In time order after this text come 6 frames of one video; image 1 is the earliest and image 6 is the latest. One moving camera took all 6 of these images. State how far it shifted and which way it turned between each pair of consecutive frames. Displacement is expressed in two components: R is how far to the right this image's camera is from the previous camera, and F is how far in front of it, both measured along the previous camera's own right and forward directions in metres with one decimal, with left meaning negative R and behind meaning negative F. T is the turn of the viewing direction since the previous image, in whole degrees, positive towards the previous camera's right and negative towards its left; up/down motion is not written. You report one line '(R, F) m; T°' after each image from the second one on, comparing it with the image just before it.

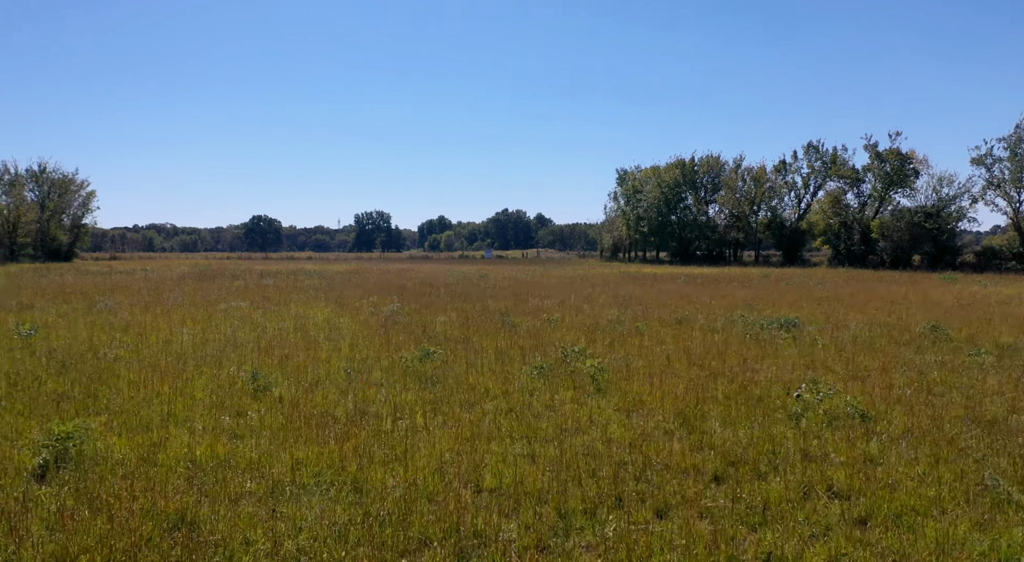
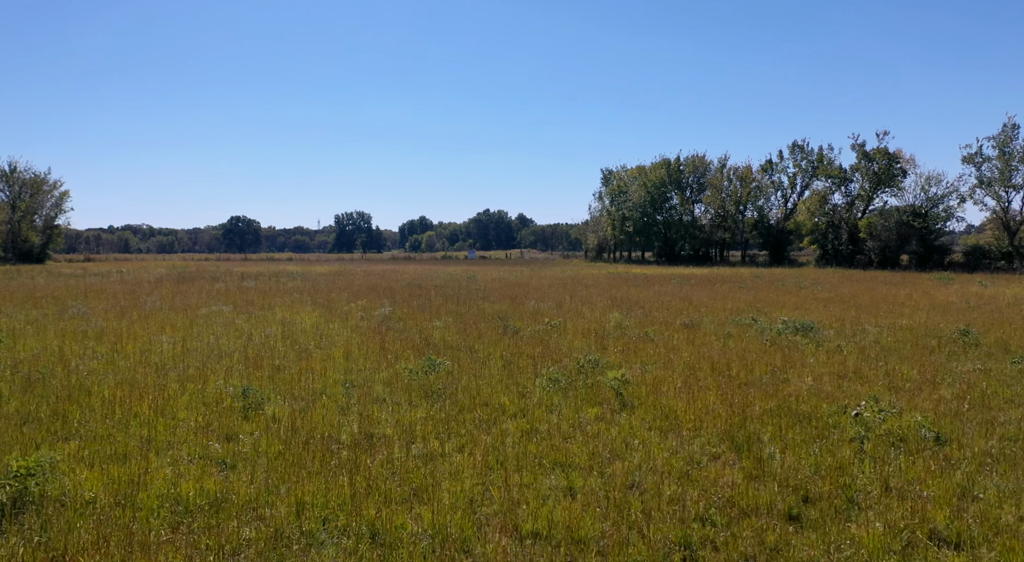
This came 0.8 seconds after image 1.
(-0.5, +0.9) m; +1°
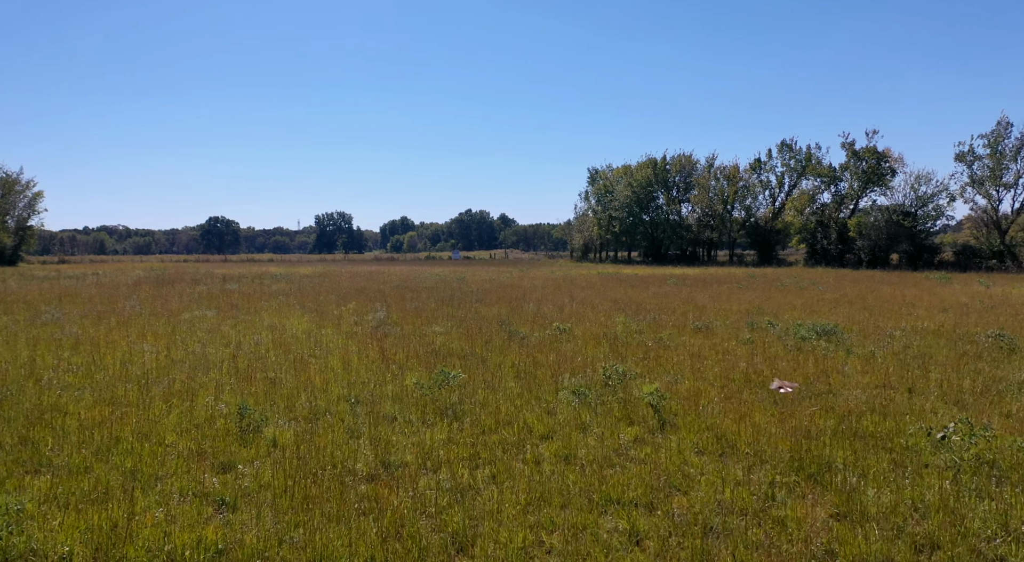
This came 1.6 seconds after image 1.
(-0.5, +0.9) m; +1°
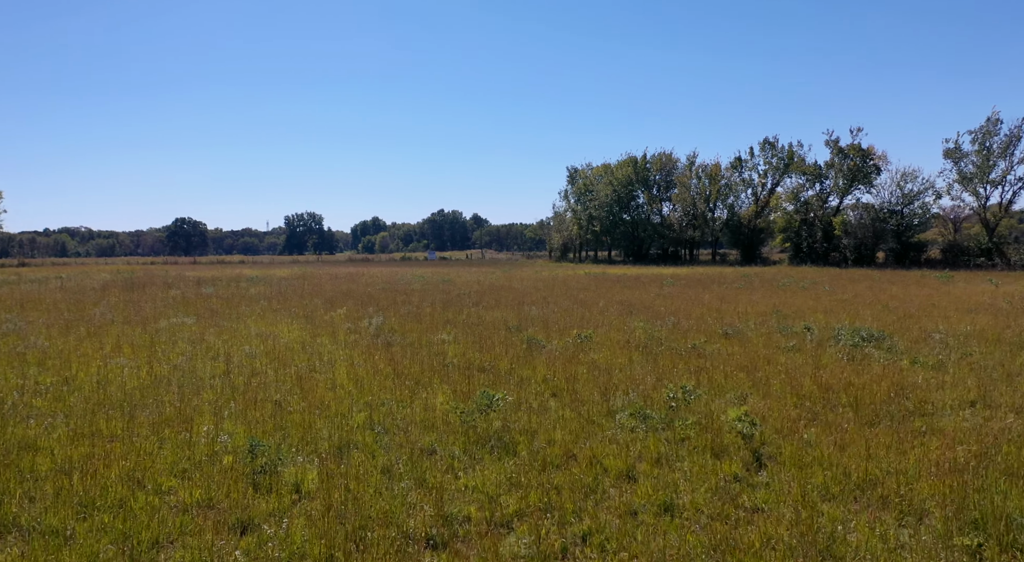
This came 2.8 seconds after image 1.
(-0.9, +1.4) m; +2°
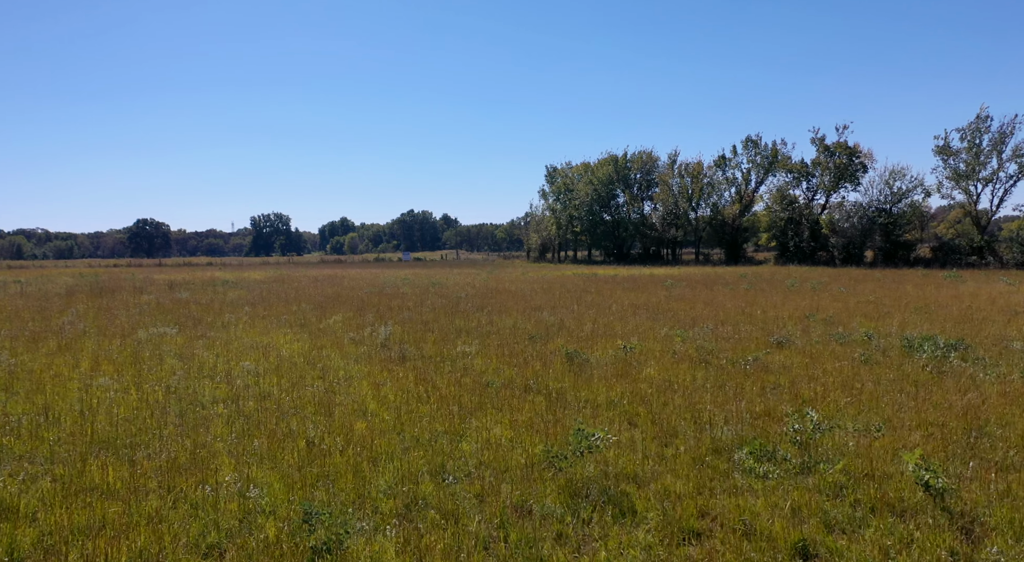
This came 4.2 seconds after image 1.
(-1.2, +1.6) m; +2°
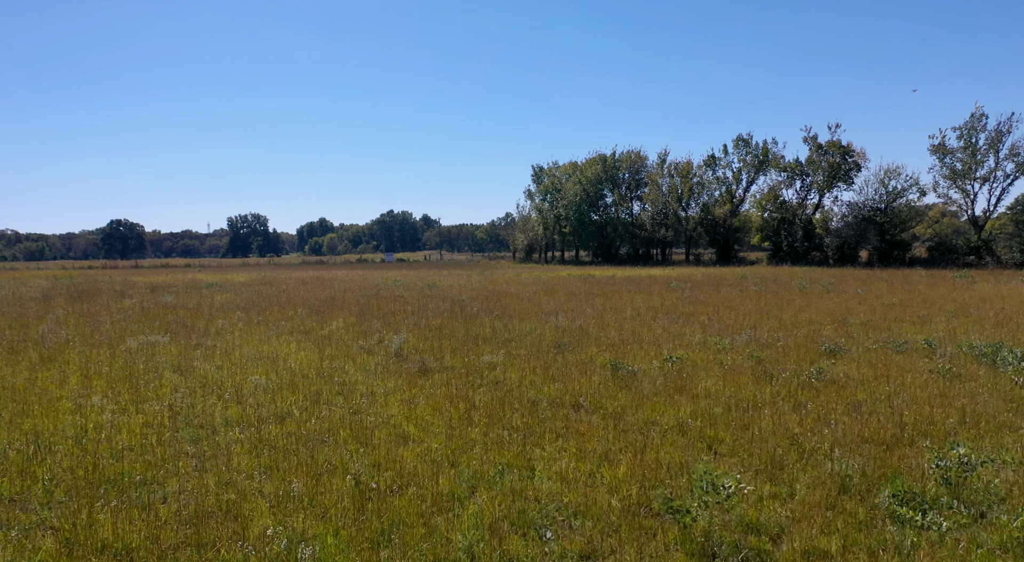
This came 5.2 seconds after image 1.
(-0.9, +1.2) m; +2°
